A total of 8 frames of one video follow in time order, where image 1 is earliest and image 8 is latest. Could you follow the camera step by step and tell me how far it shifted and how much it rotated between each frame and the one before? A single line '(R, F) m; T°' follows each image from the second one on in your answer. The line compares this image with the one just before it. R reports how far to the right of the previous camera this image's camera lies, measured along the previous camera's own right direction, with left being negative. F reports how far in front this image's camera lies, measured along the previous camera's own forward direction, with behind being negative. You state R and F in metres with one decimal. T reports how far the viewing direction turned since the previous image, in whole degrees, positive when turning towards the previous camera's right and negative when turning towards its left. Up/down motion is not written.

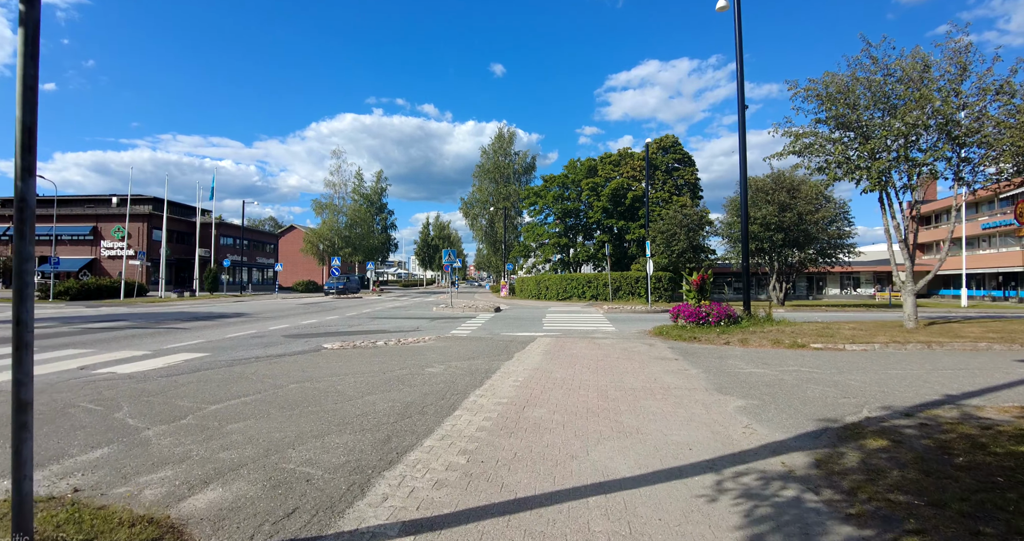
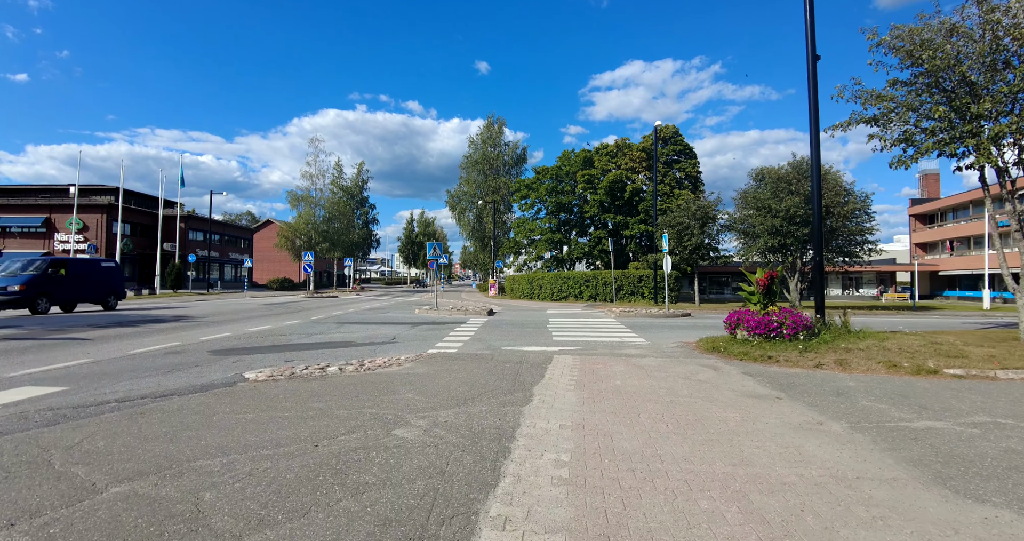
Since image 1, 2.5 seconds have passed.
(-0.5, +3.8) m; +2°
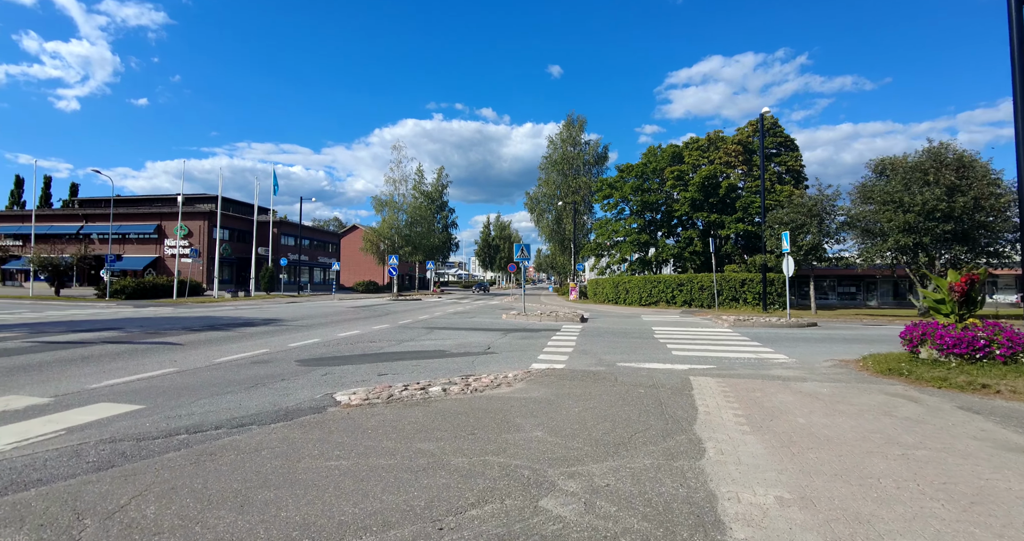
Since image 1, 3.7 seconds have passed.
(-0.9, +1.6) m; -8°
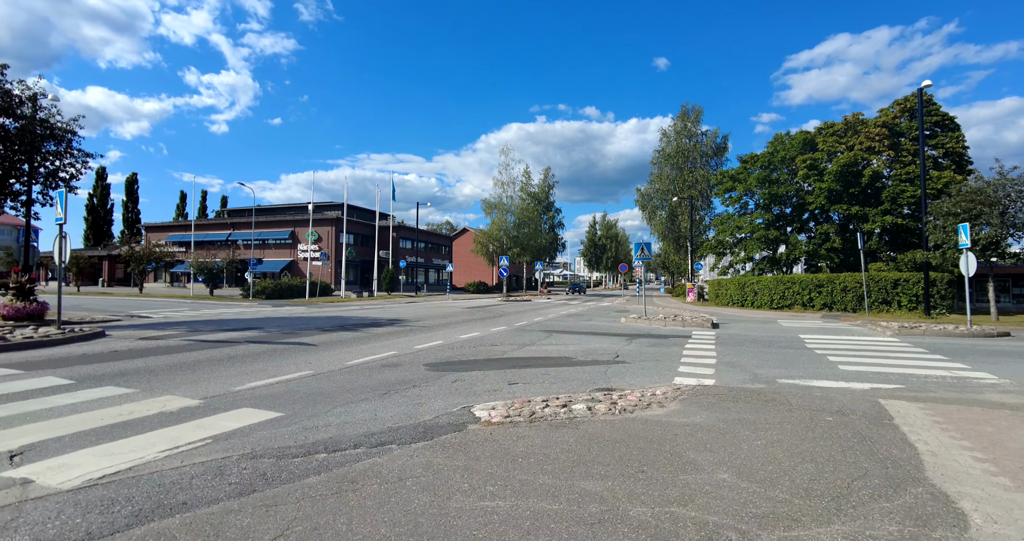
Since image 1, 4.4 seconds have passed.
(-0.6, +0.8) m; -11°
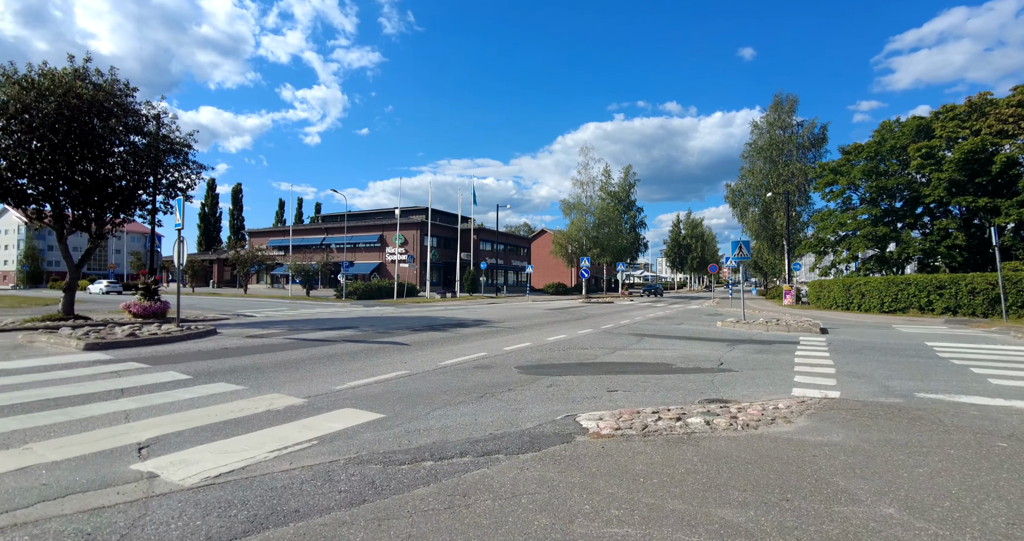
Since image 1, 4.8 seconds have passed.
(-0.3, +0.4) m; -9°
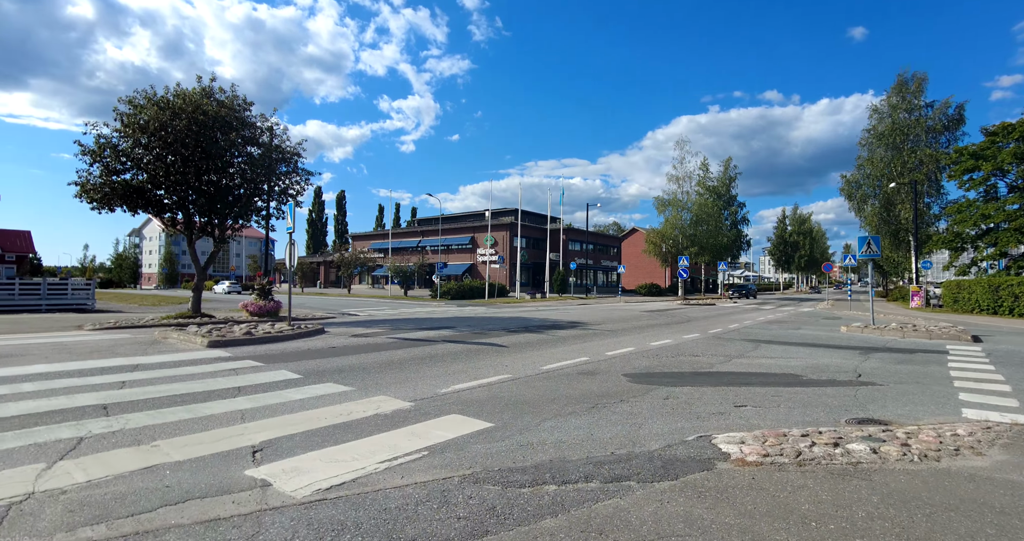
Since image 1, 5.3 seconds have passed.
(-0.3, +0.5) m; -10°
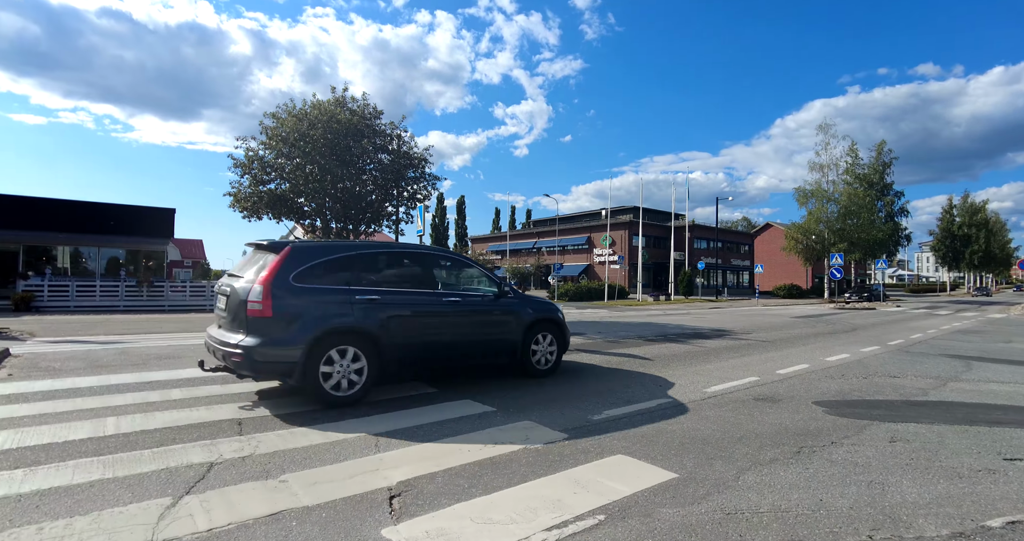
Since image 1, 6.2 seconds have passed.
(-0.5, +0.9) m; -13°
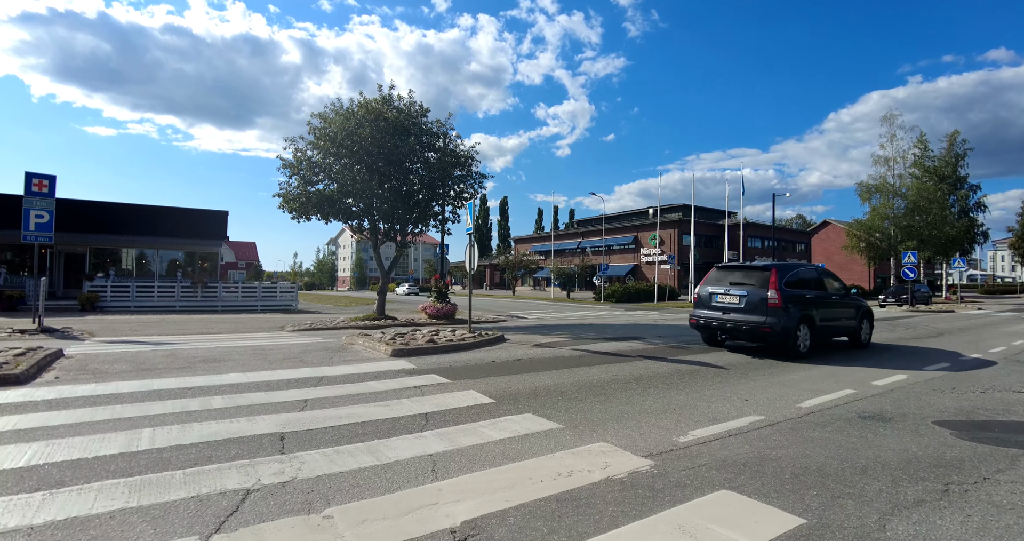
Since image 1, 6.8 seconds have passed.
(-0.2, +0.6) m; -5°
